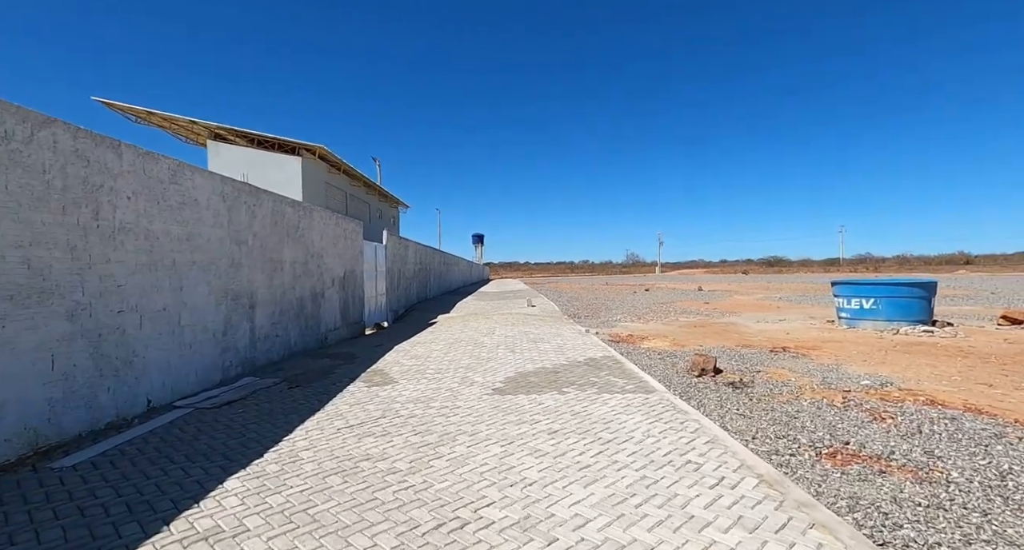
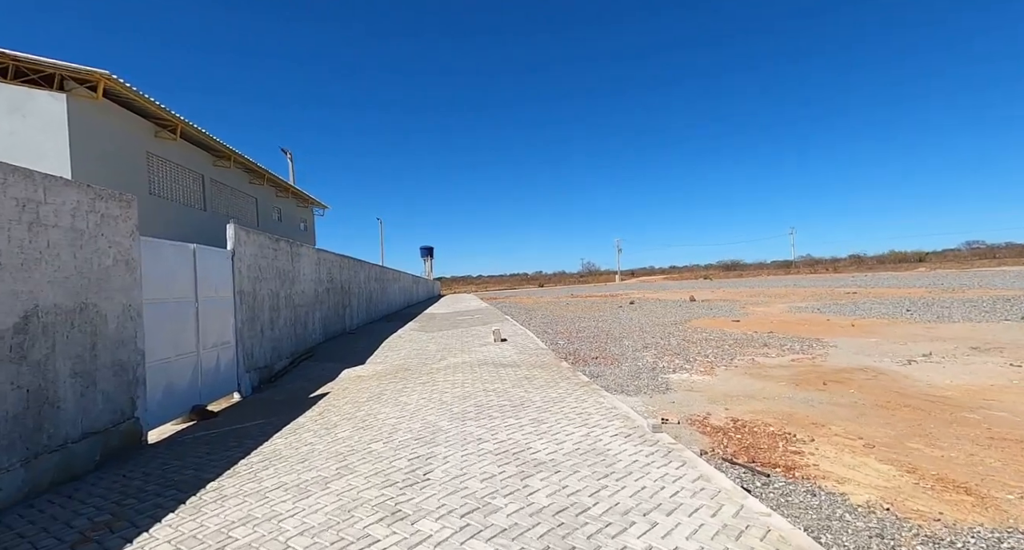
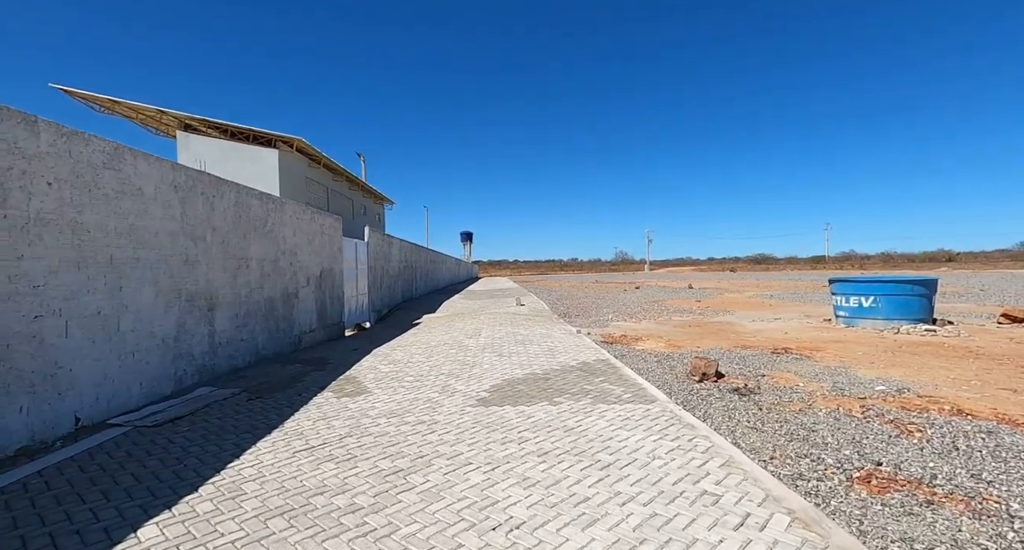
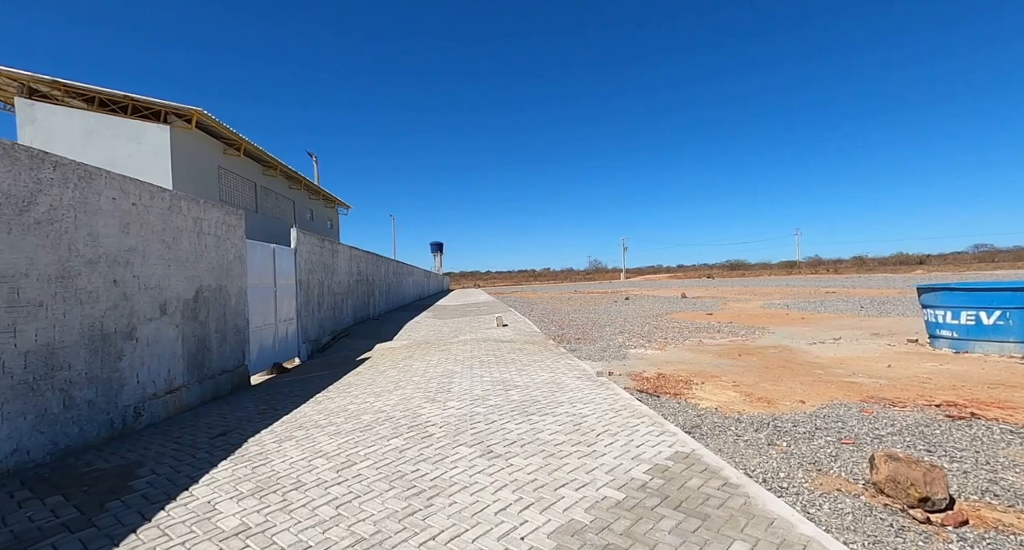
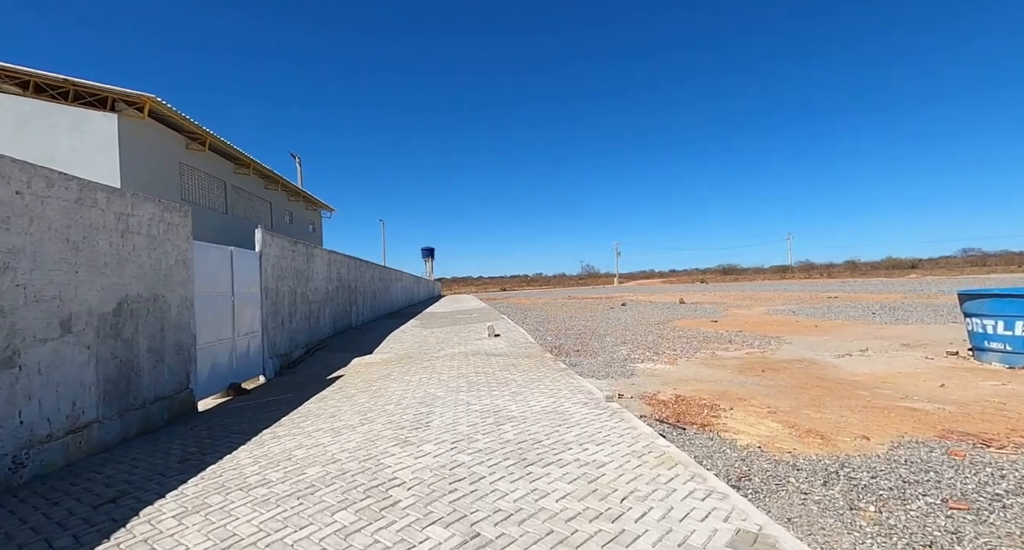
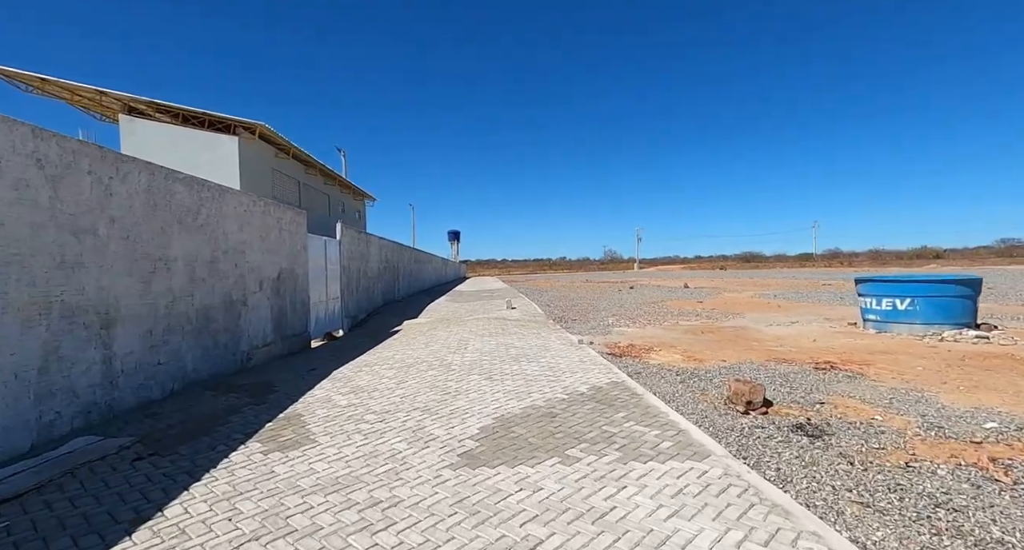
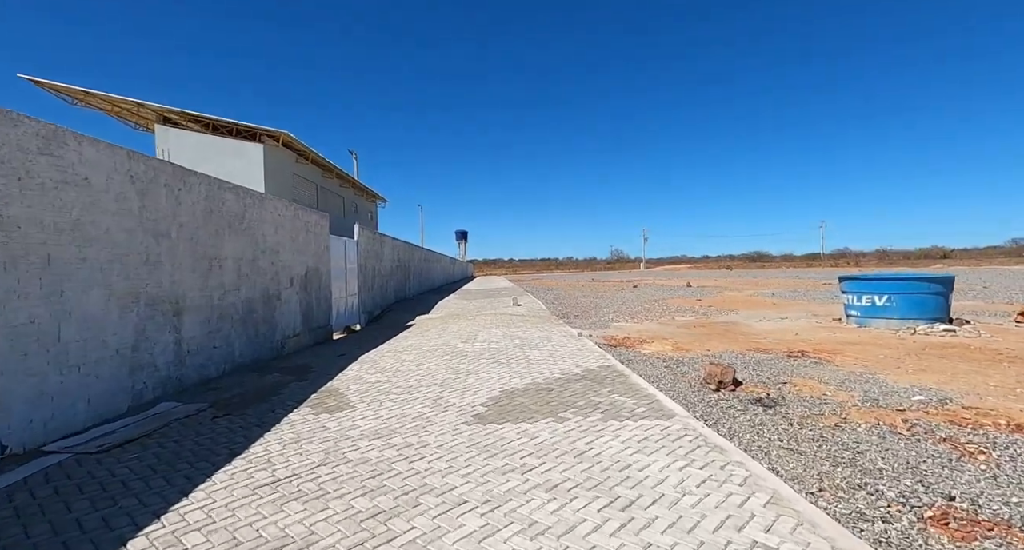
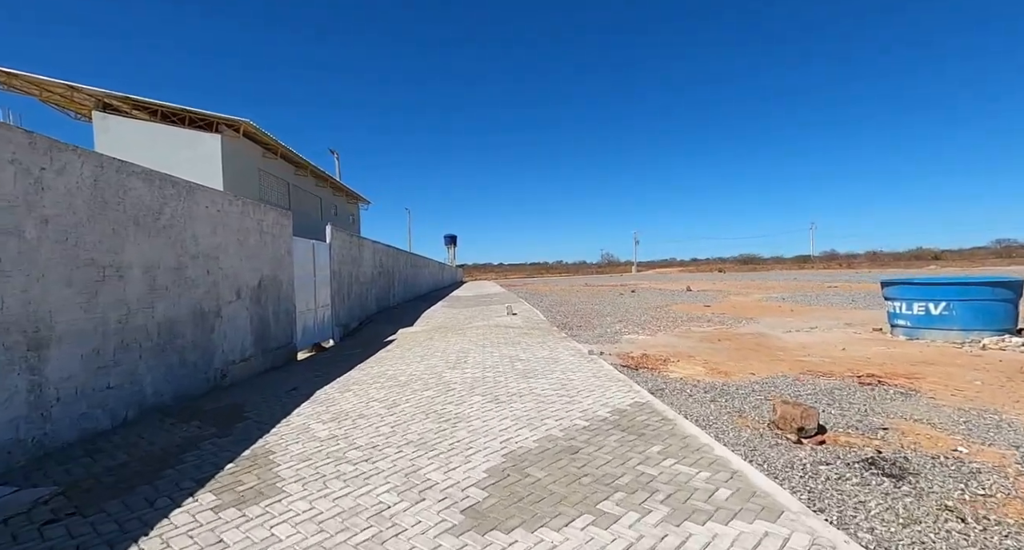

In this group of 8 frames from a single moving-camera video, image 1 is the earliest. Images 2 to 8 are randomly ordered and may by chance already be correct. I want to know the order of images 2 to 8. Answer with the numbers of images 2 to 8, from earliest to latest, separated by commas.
3, 7, 6, 8, 4, 5, 2
